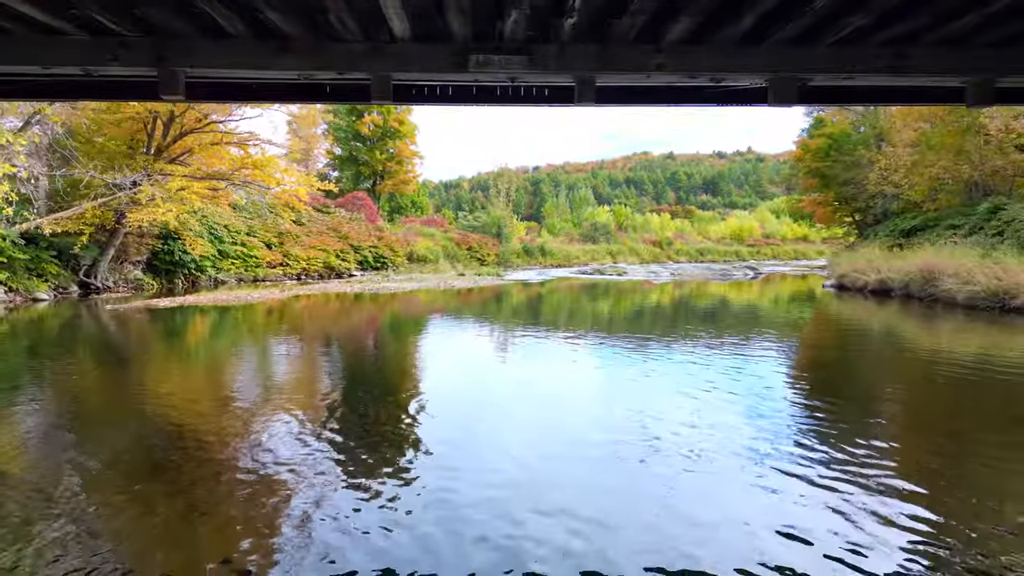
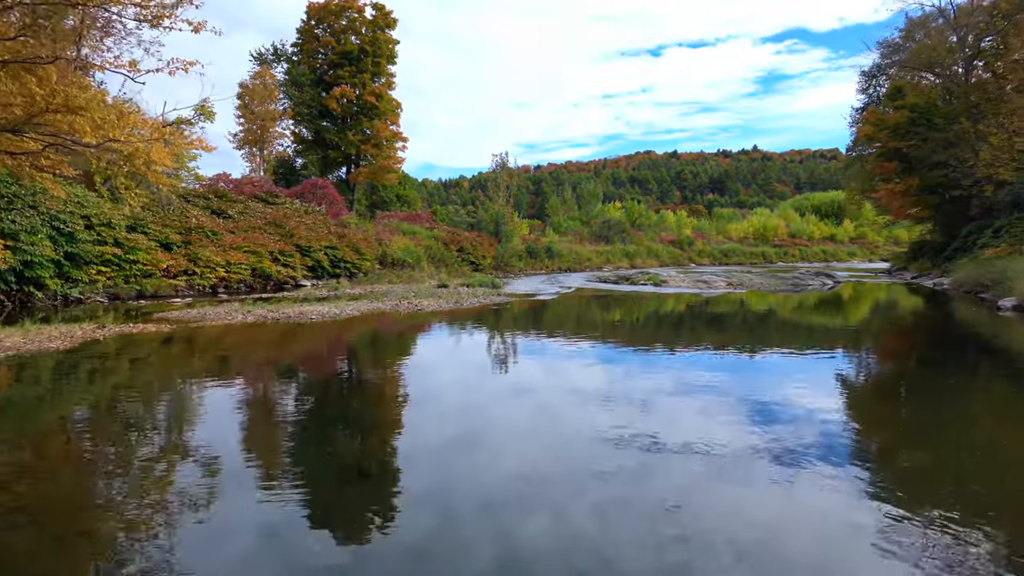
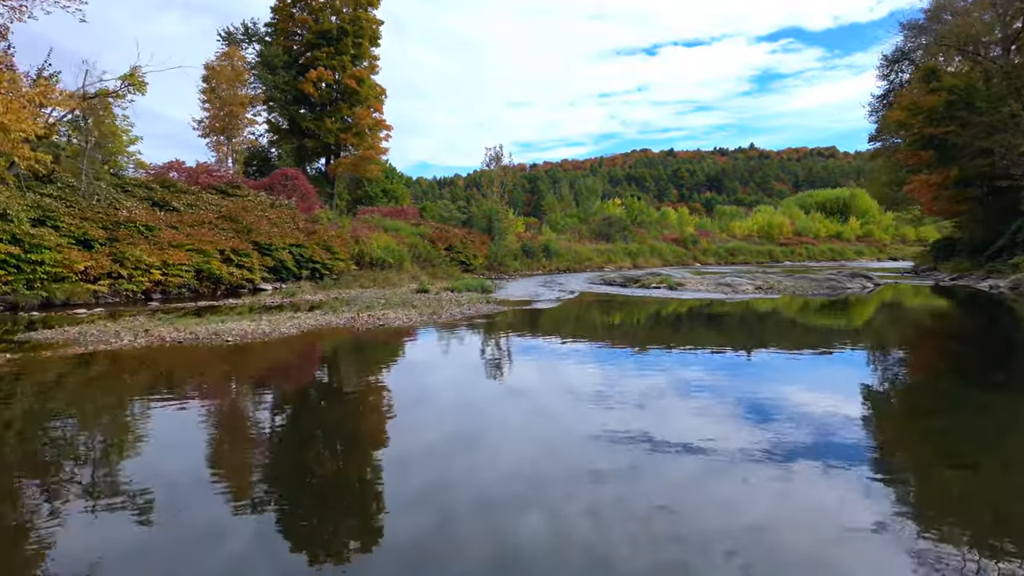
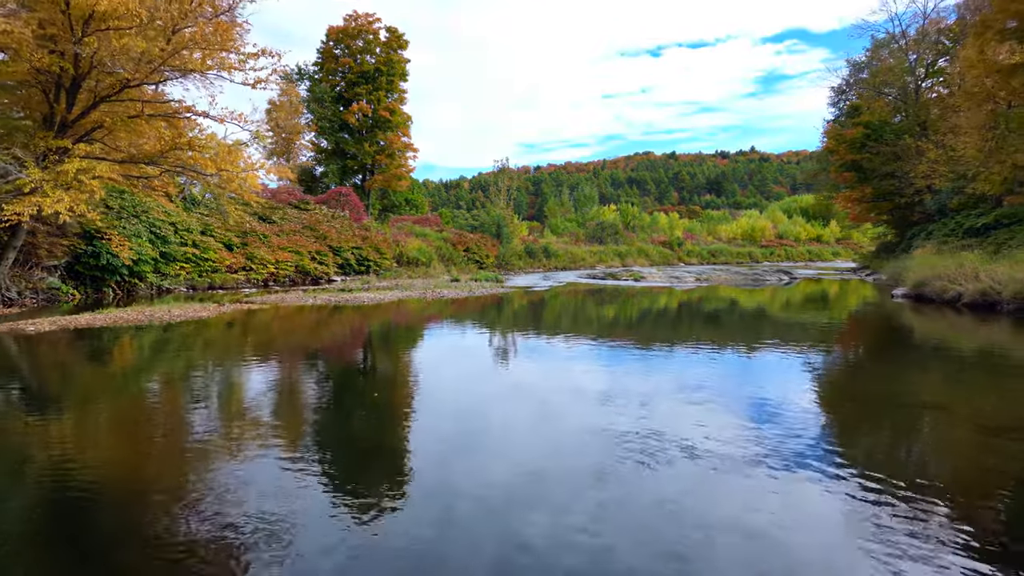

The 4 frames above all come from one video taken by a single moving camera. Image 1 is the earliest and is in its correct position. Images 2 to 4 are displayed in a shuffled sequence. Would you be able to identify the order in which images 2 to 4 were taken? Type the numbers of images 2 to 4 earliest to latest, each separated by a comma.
4, 2, 3
